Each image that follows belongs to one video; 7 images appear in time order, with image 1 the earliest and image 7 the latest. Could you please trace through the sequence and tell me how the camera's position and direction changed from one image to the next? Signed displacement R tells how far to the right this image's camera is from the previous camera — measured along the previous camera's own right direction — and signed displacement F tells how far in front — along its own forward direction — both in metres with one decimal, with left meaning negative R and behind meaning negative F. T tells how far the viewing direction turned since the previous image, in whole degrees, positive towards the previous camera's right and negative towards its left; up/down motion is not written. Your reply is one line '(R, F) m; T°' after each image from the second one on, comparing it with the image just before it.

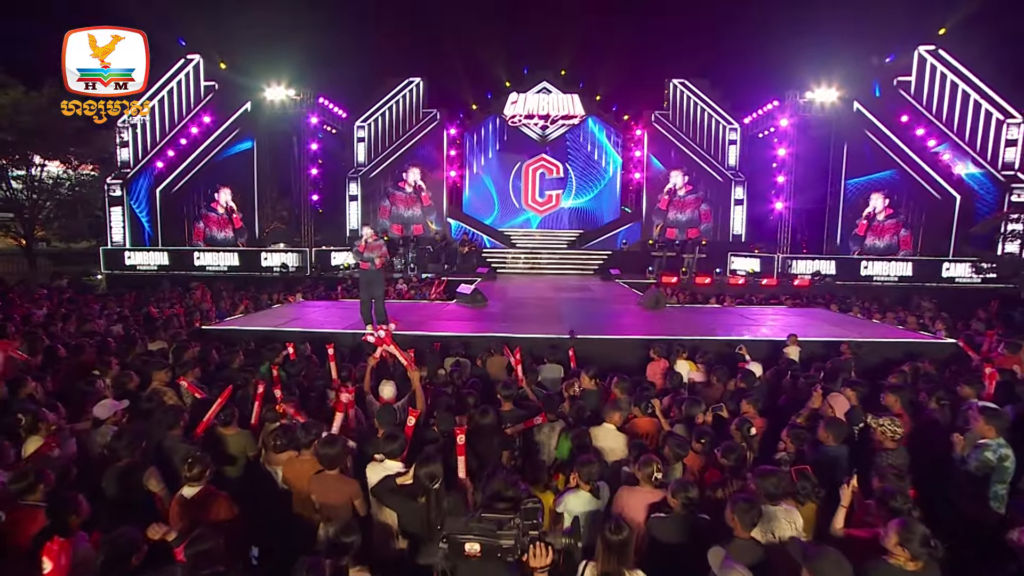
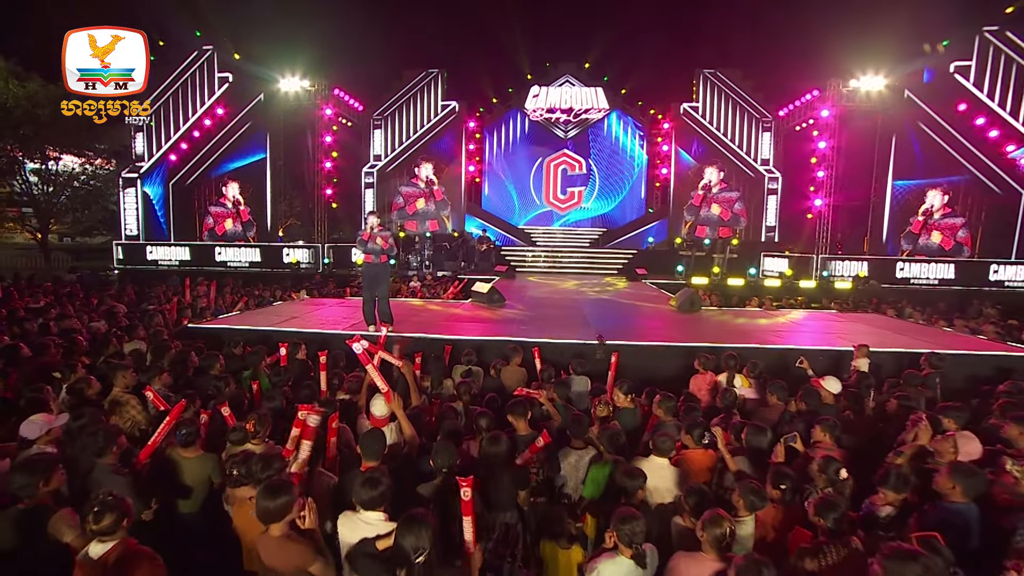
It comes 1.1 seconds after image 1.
(0.0, +0.9) m; -2°
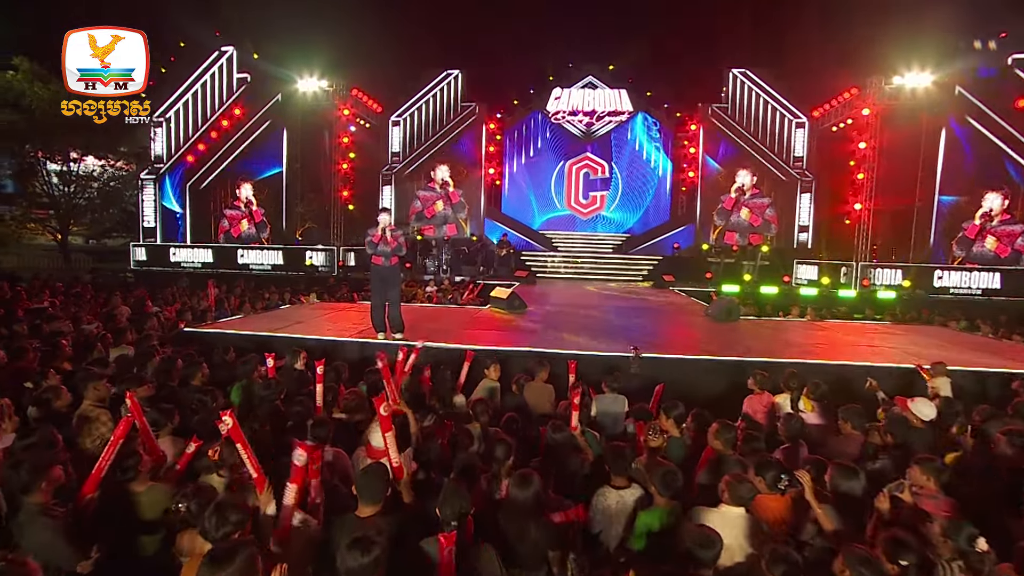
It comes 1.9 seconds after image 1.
(-0.1, +0.7) m; -2°
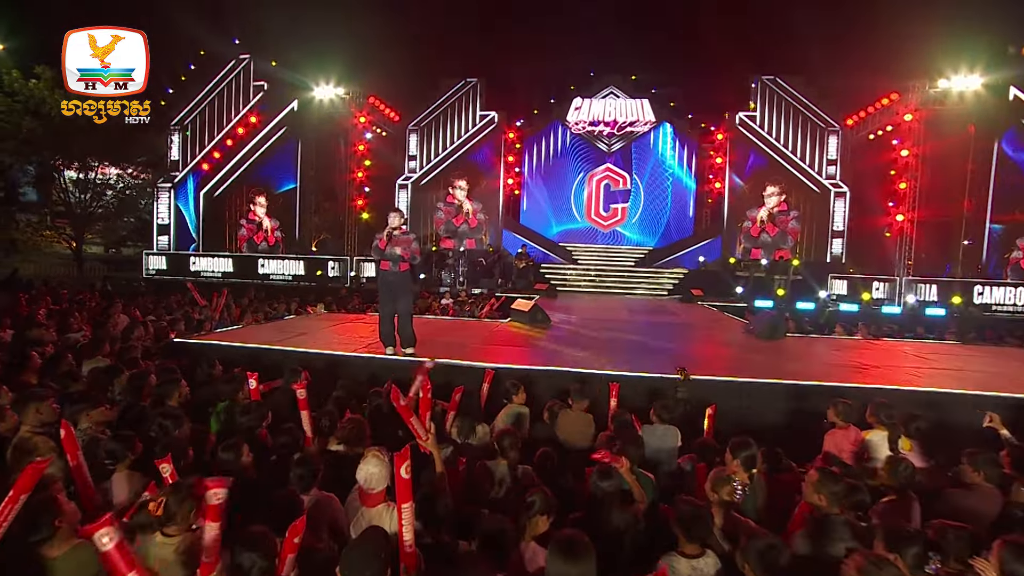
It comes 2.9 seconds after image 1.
(-0.1, +0.8) m; -2°
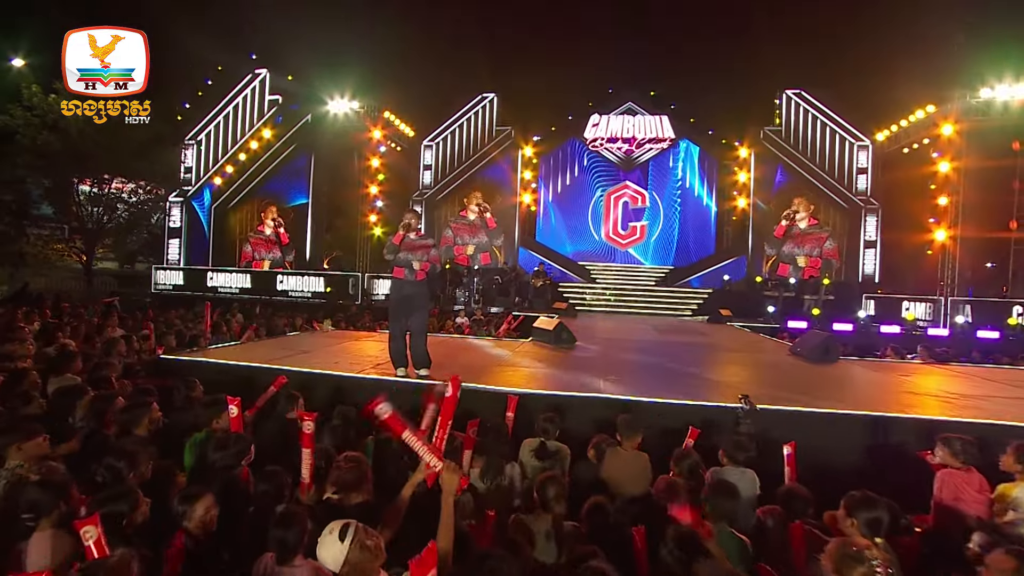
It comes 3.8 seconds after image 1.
(-0.2, +0.7) m; -1°
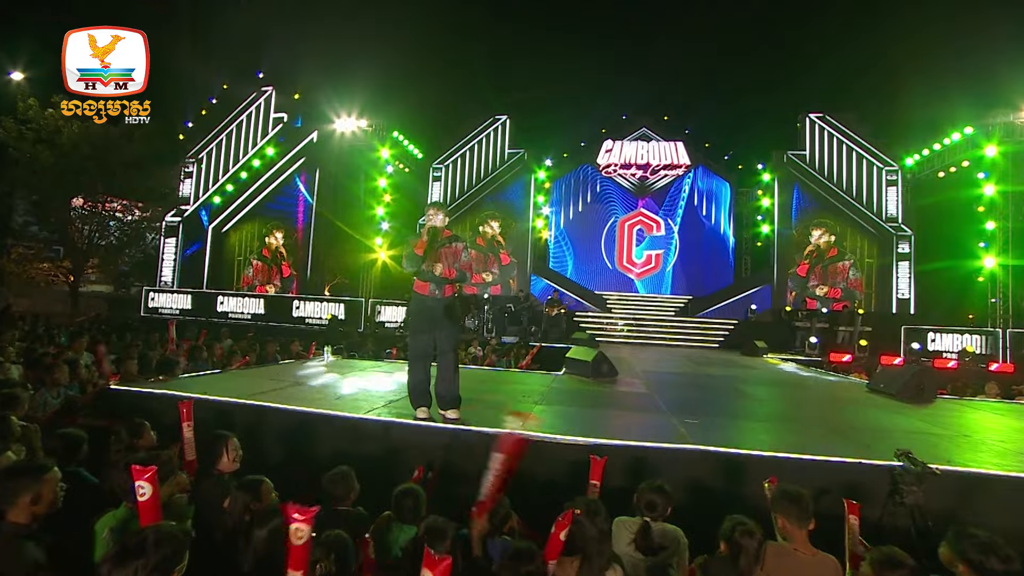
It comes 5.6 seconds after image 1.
(-0.5, +1.2) m; 0°
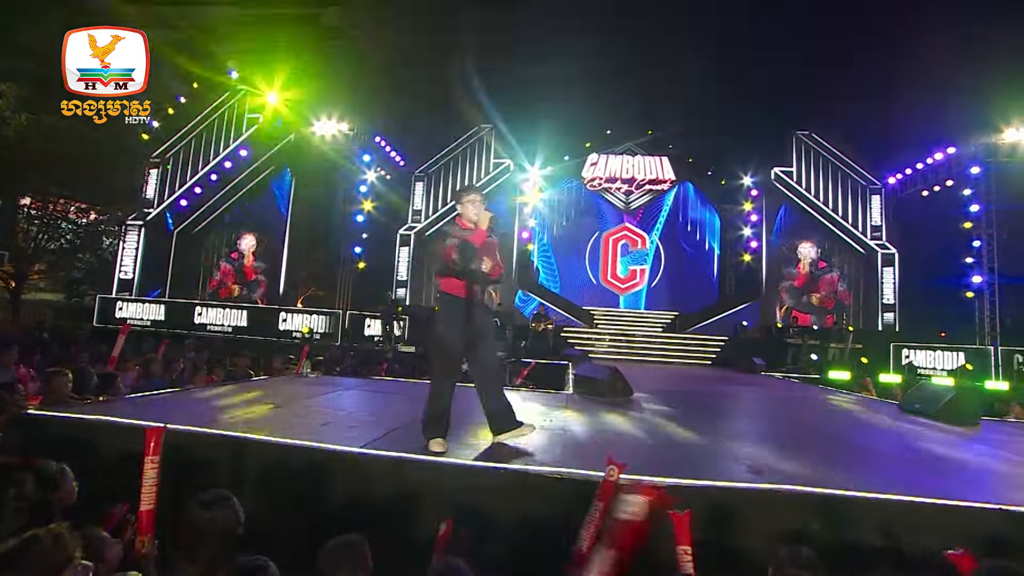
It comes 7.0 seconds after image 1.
(-0.5, +0.8) m; +3°
